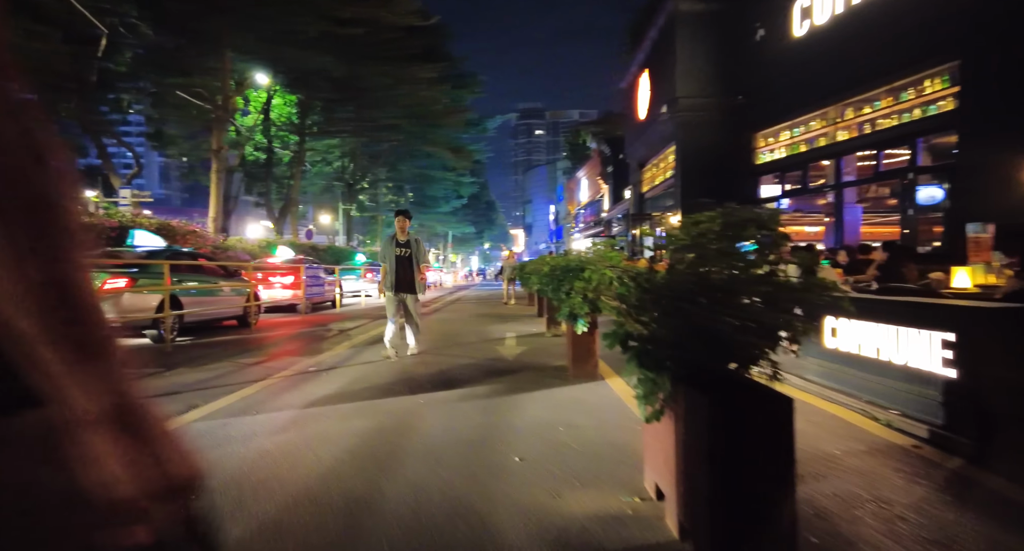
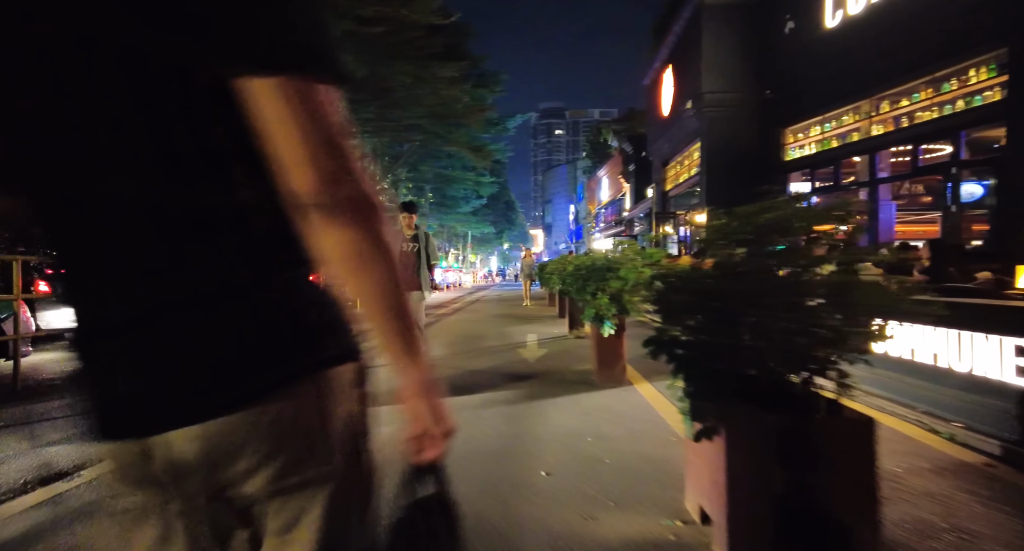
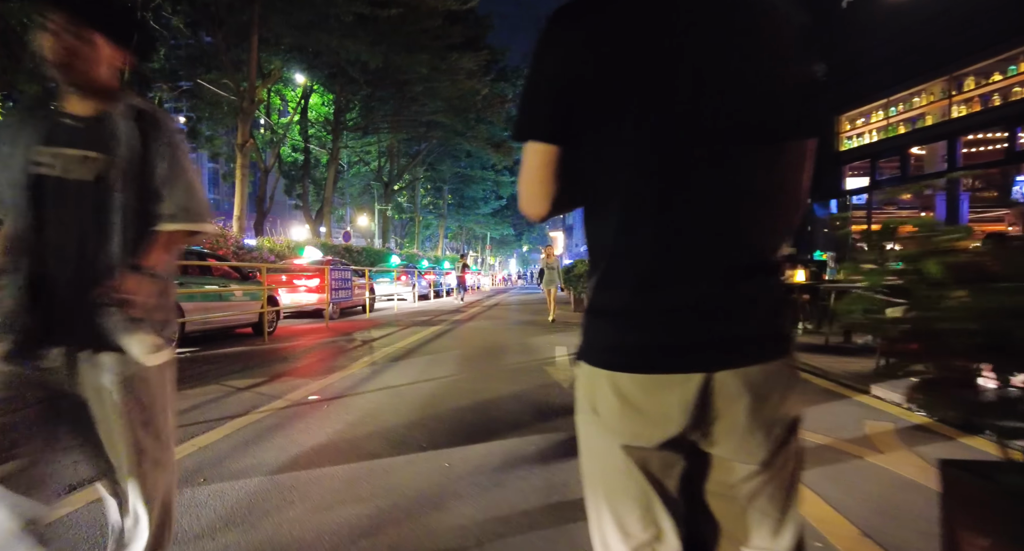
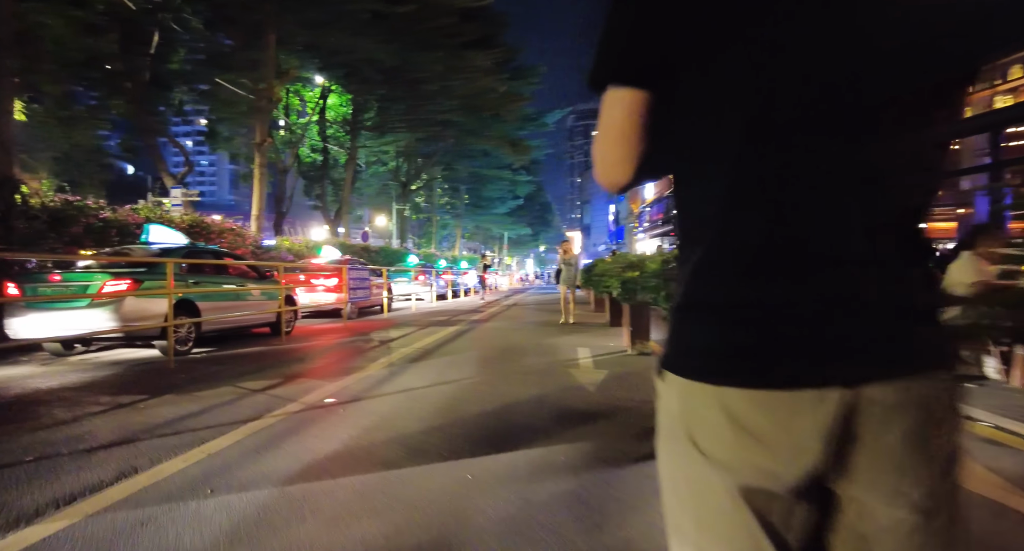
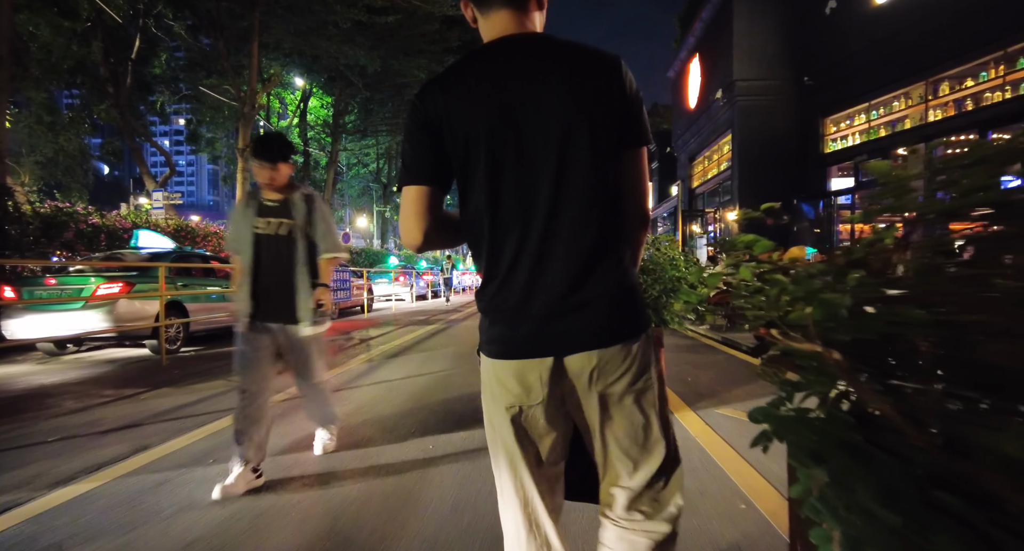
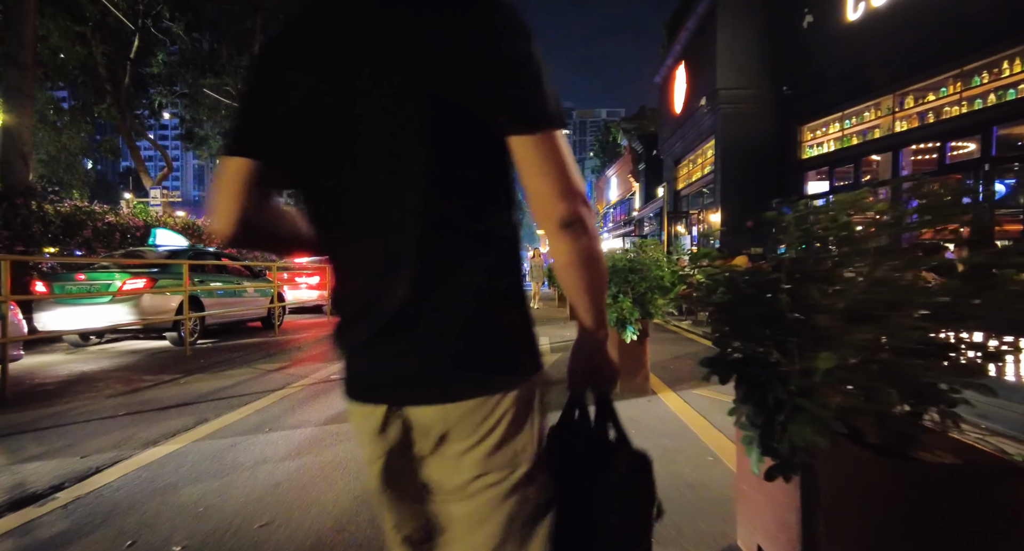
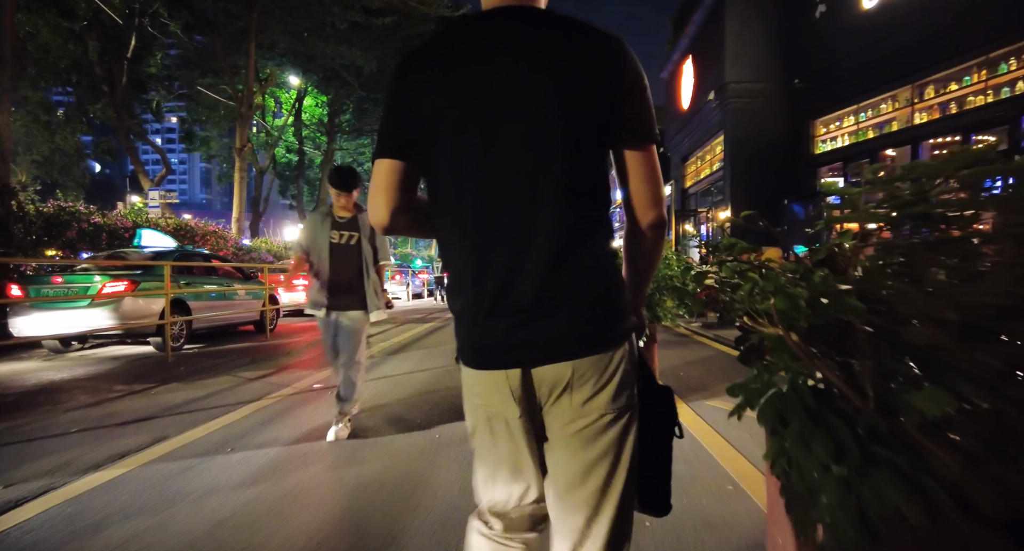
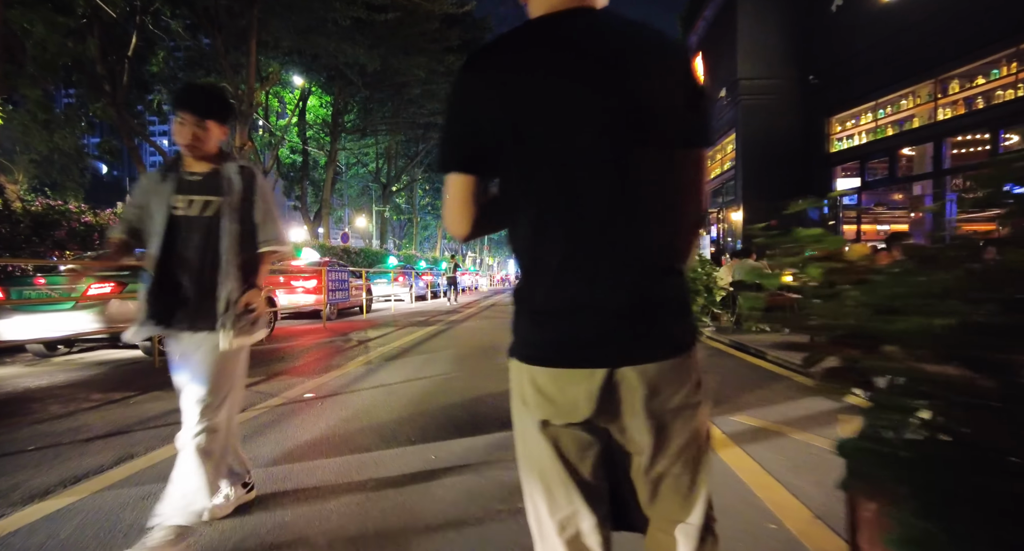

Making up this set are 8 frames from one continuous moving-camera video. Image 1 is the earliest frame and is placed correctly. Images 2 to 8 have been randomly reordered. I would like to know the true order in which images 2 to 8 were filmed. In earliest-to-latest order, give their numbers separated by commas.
2, 6, 7, 5, 8, 3, 4
